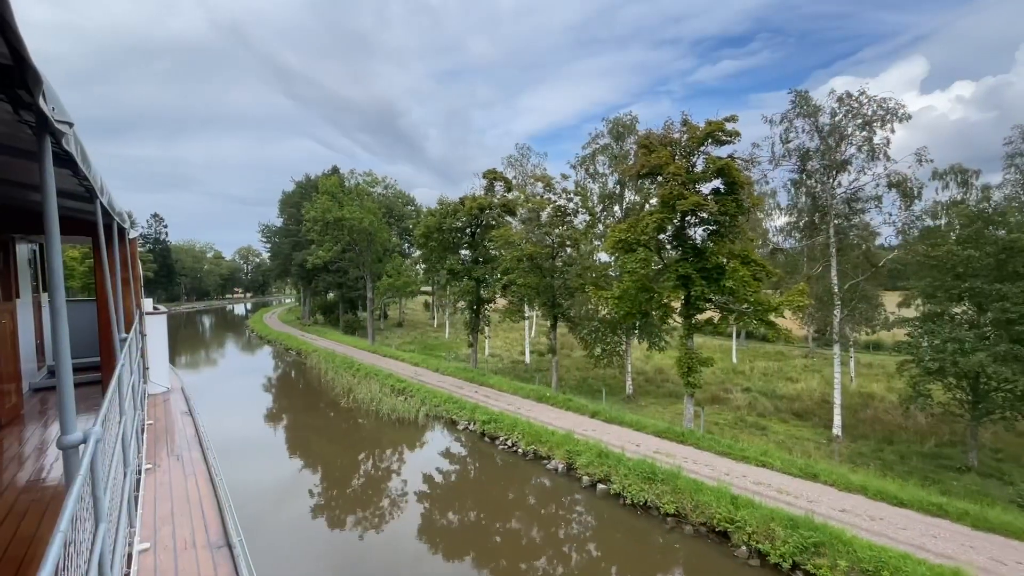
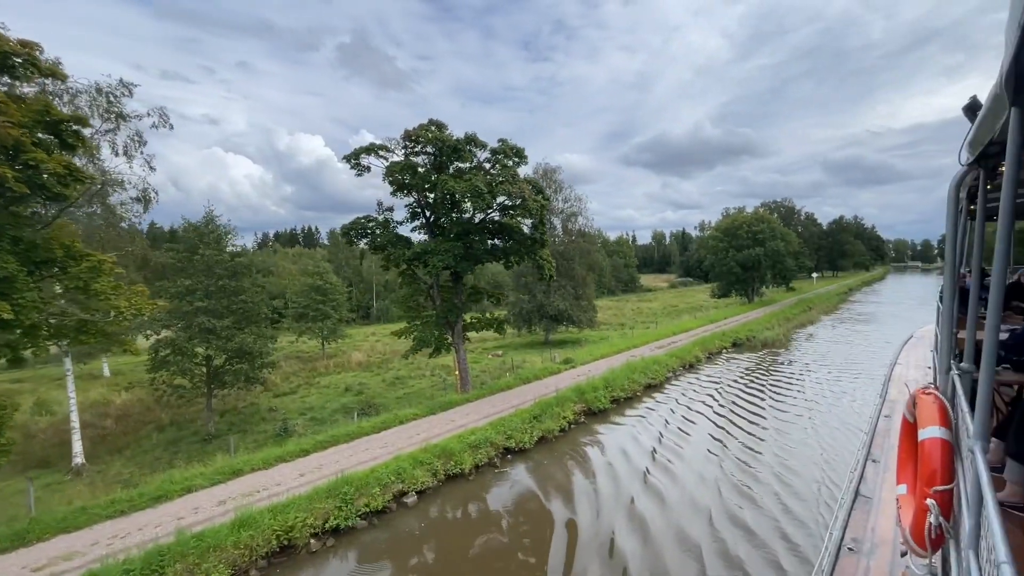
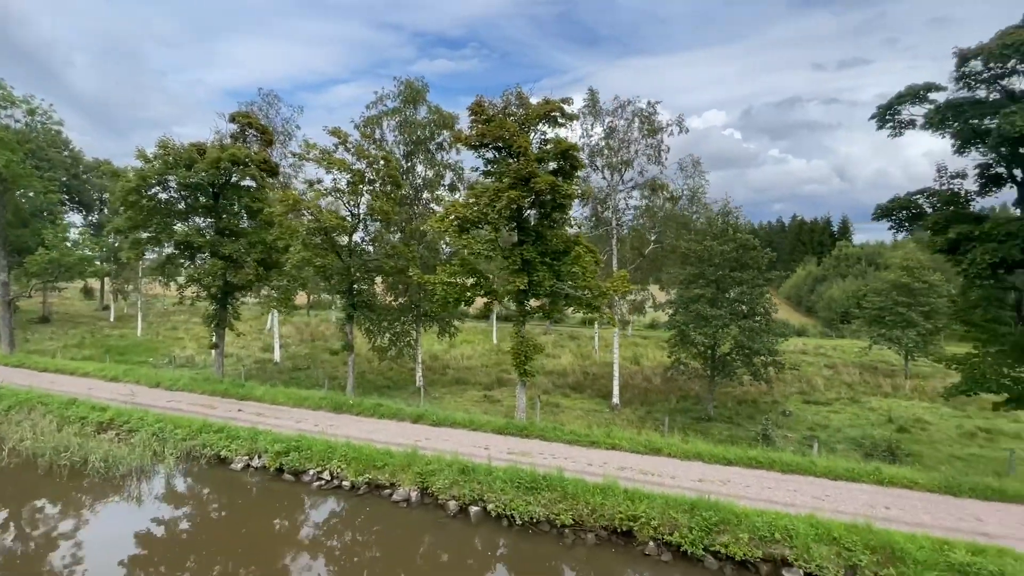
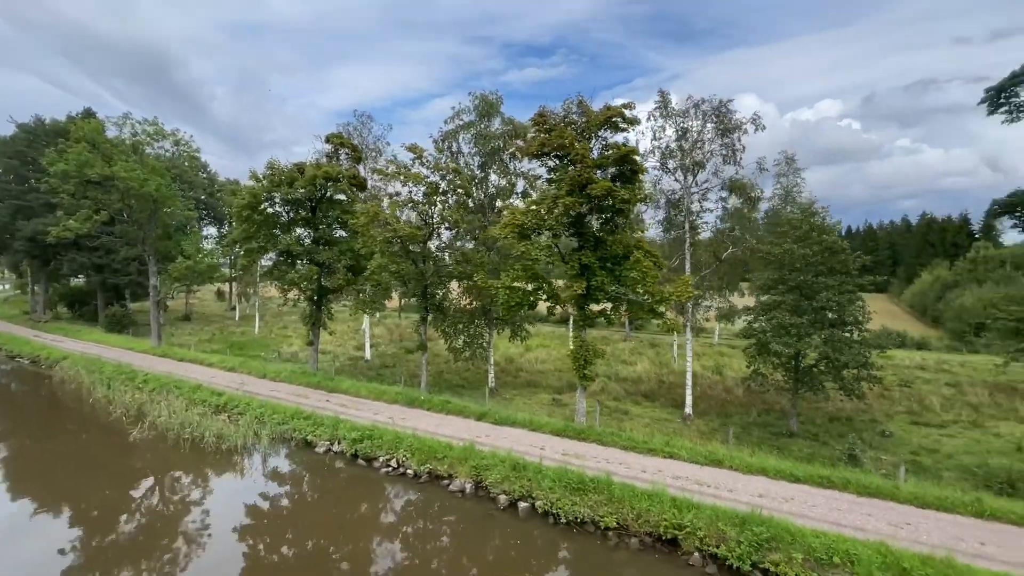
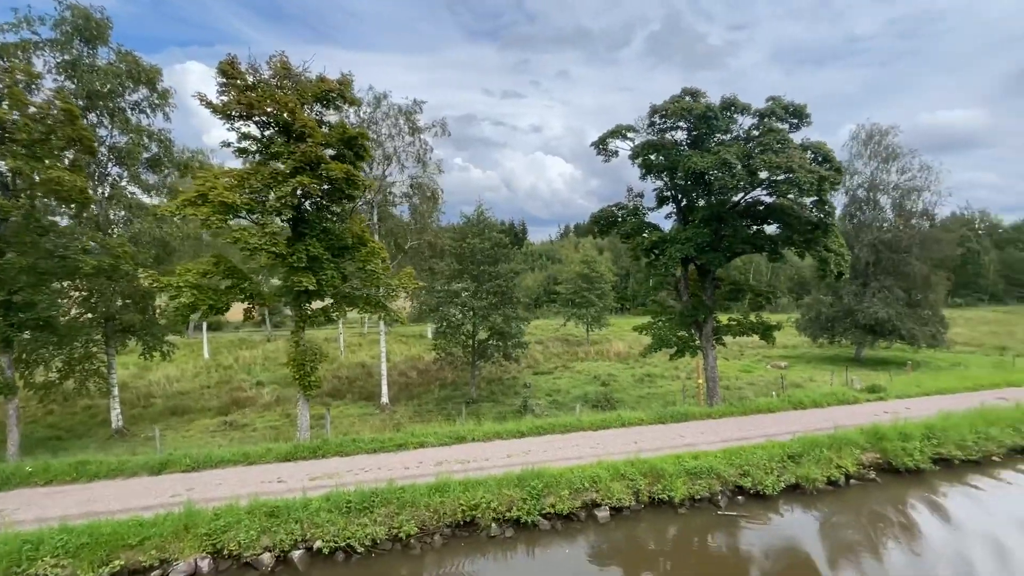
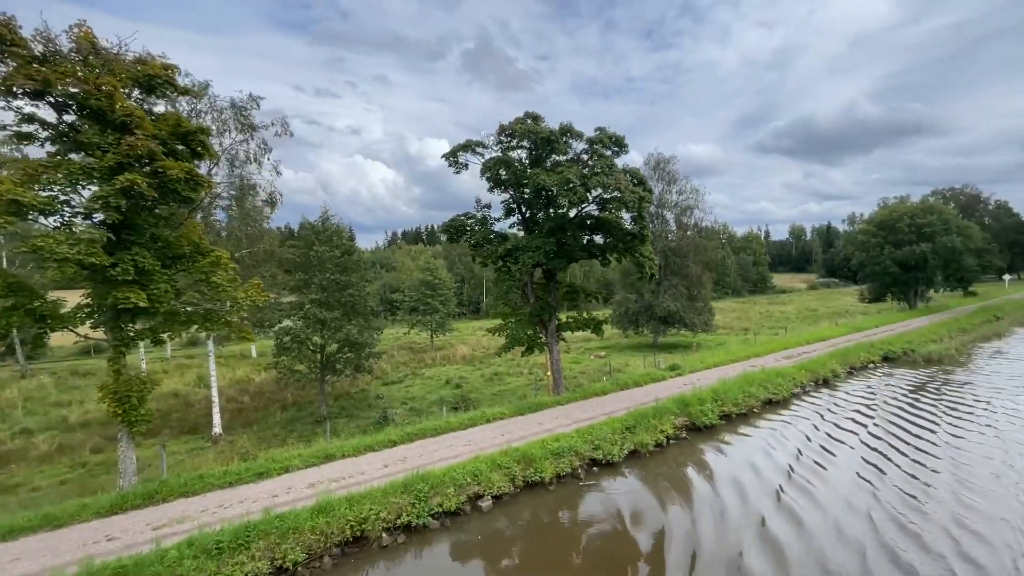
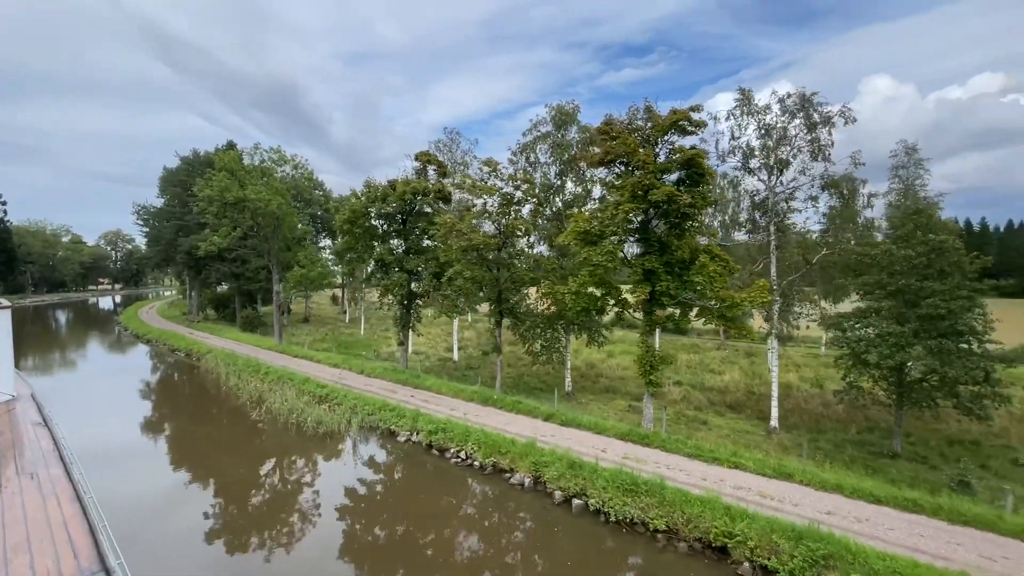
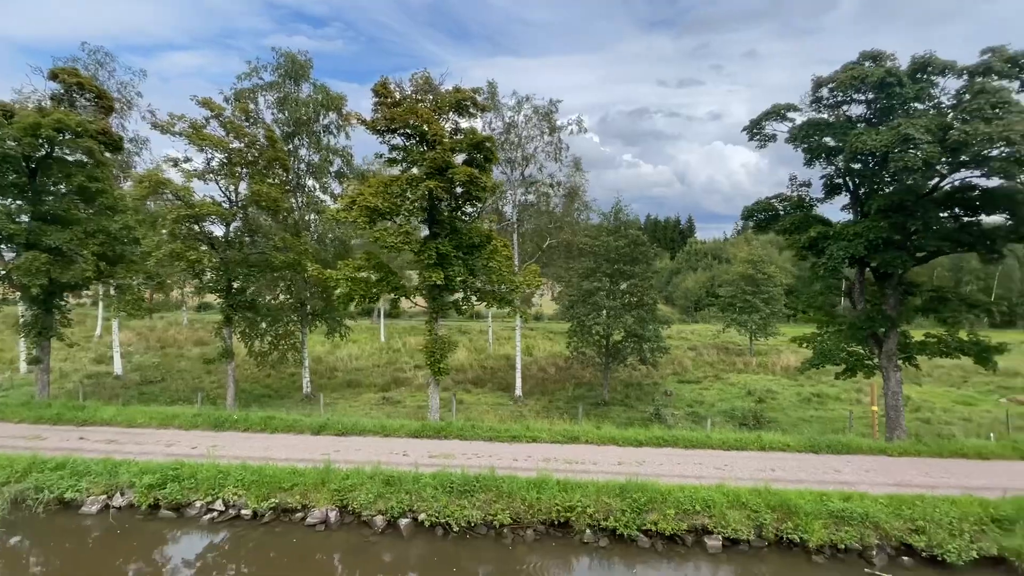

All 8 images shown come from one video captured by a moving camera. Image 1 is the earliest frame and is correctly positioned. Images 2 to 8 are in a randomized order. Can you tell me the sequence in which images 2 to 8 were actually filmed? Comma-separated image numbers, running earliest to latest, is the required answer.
7, 4, 3, 8, 5, 6, 2
